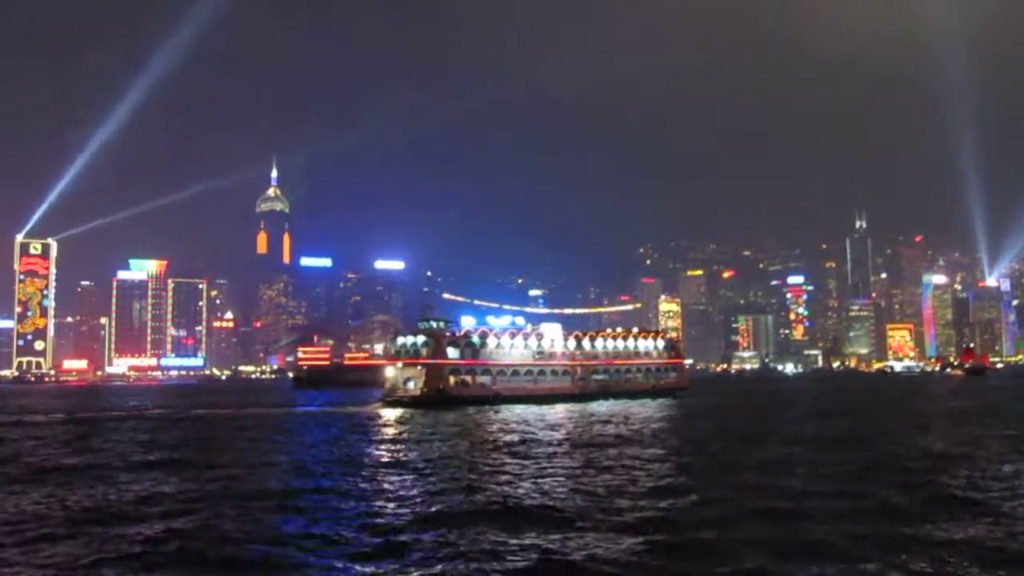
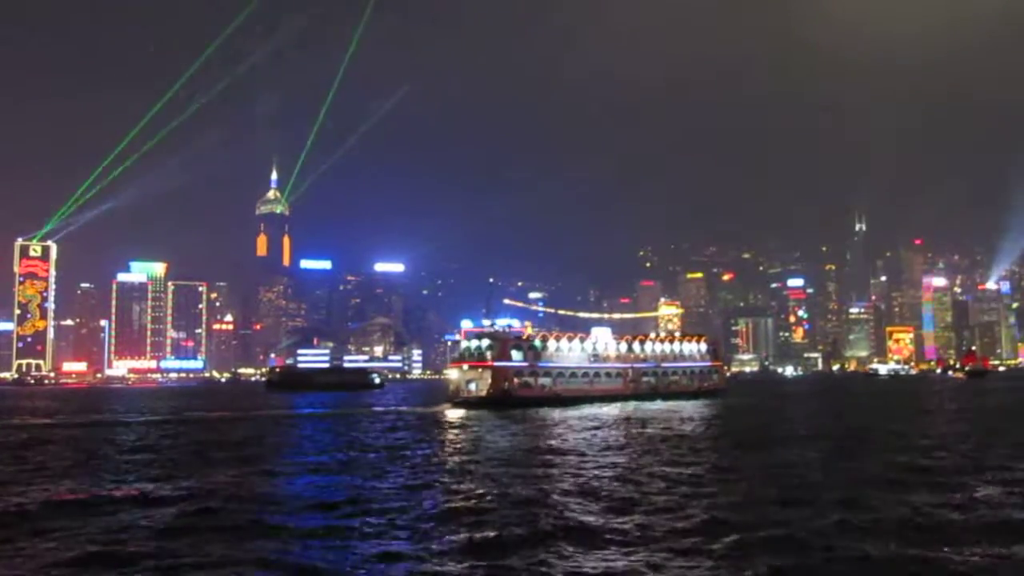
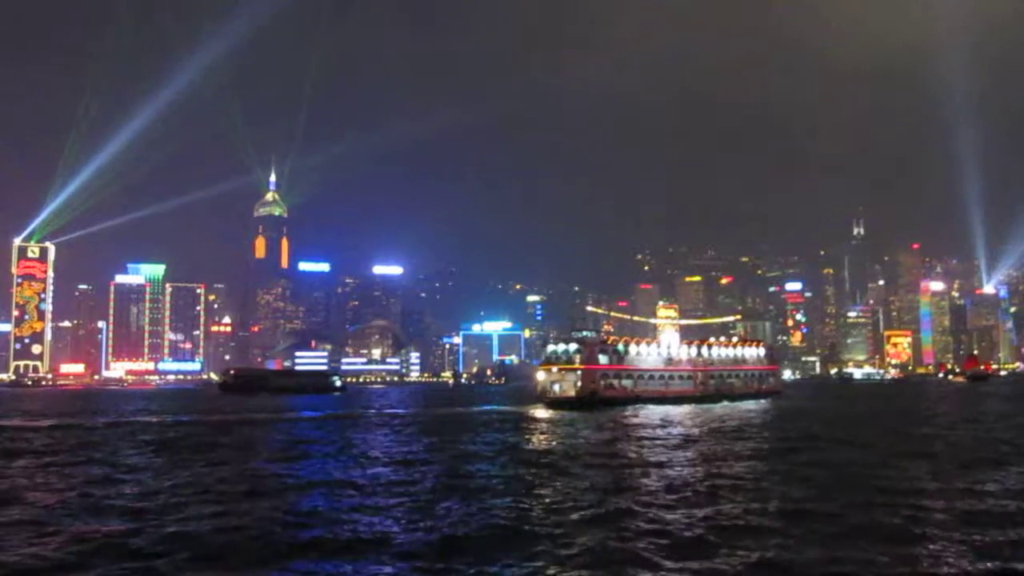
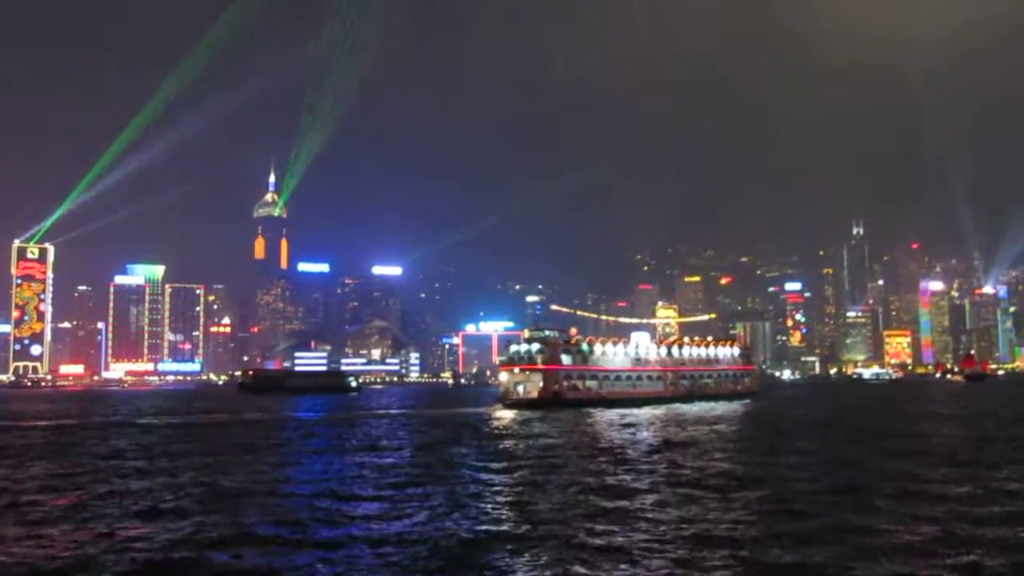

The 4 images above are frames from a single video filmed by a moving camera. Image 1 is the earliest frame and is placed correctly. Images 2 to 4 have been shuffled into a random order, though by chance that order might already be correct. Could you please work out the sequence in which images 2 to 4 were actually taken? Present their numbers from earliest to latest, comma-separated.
2, 4, 3
